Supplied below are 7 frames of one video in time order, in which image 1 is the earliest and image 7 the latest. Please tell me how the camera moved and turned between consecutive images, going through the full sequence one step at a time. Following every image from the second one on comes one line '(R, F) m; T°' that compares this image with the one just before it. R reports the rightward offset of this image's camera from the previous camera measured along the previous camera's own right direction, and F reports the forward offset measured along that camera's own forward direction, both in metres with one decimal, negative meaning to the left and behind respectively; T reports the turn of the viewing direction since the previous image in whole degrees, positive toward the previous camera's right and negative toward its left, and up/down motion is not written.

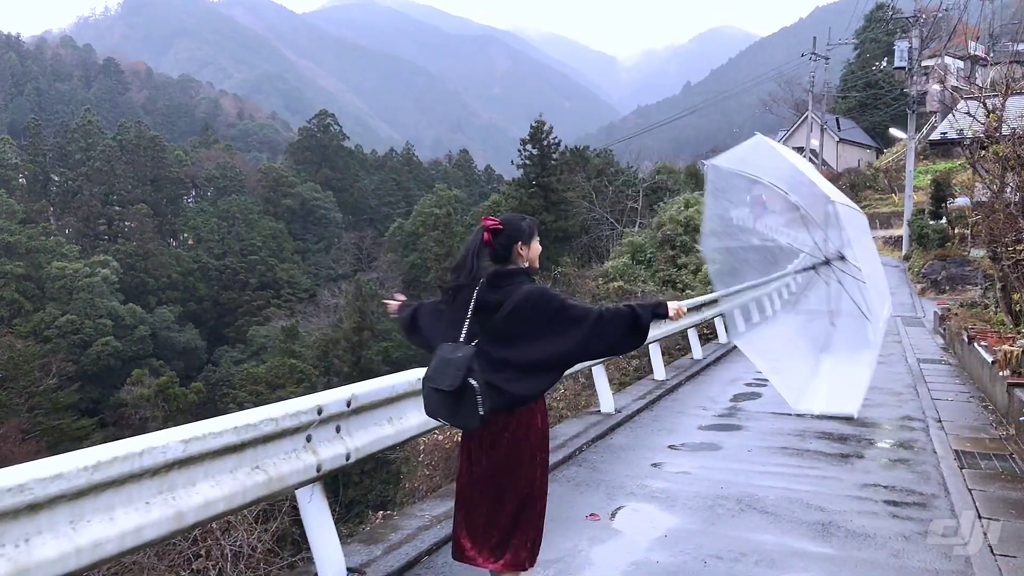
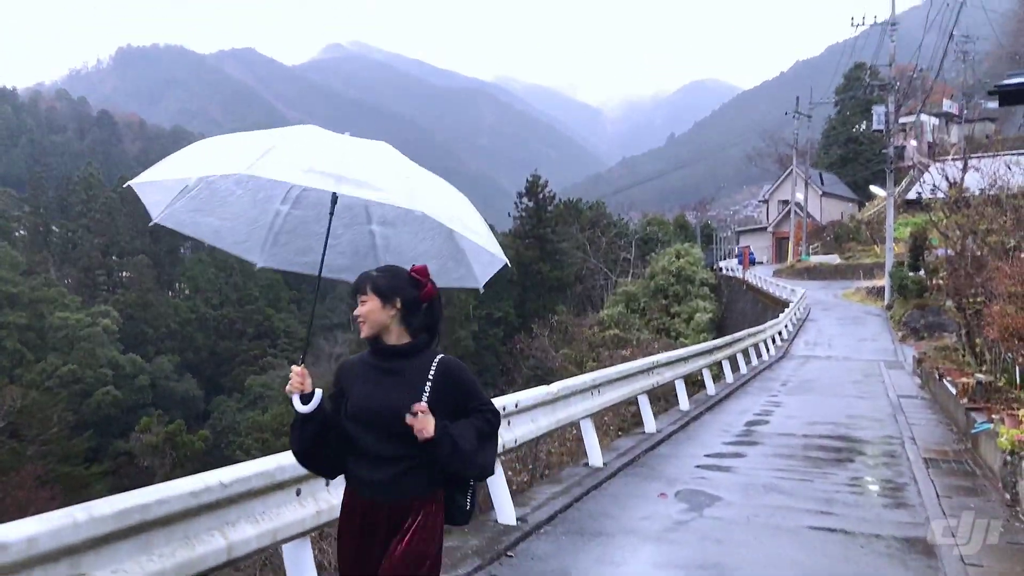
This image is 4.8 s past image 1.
(-0.6, -1.3) m; +1°
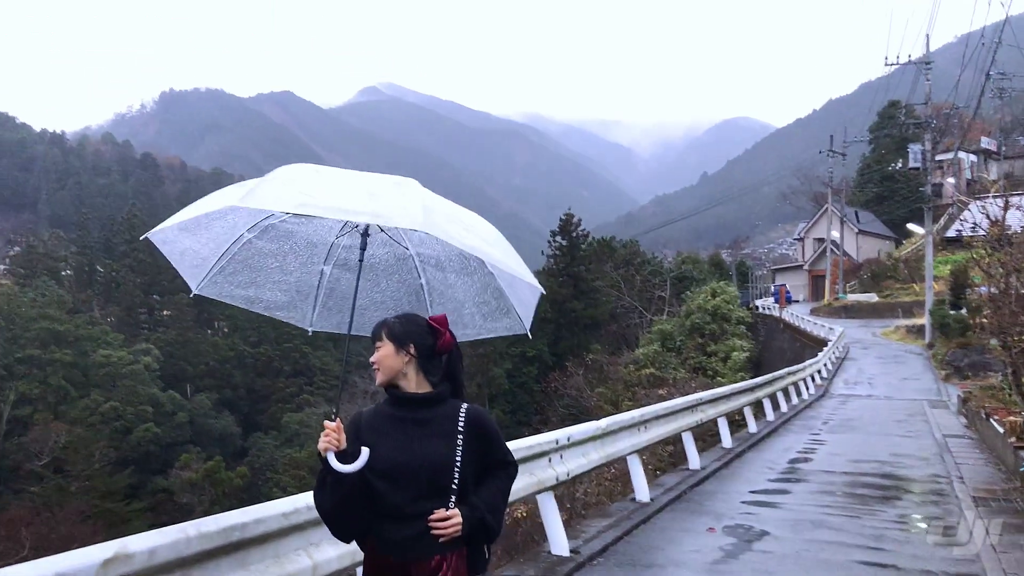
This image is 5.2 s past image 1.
(-0.1, -0.2) m; -2°
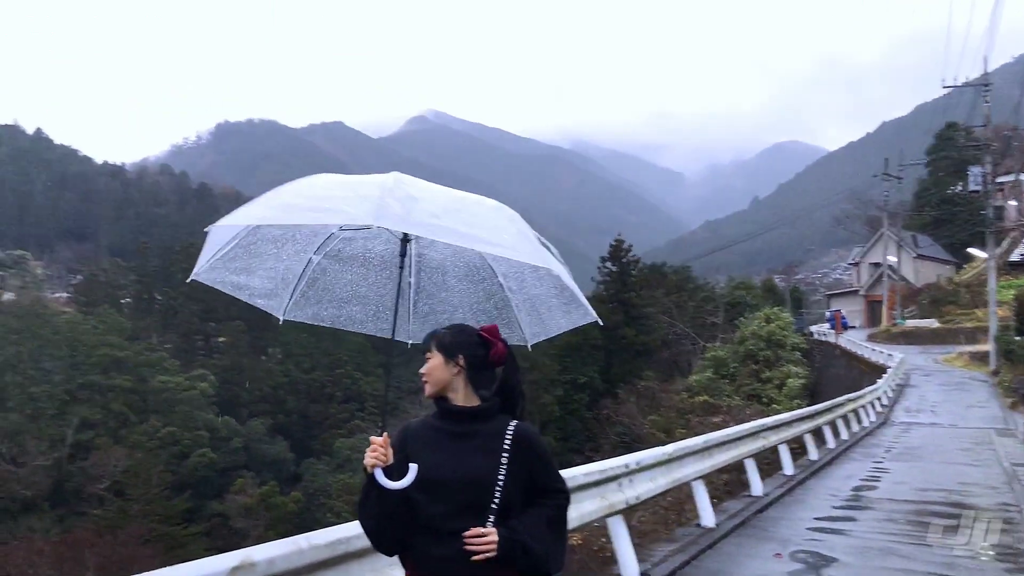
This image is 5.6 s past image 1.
(-0.2, -0.3) m; -4°
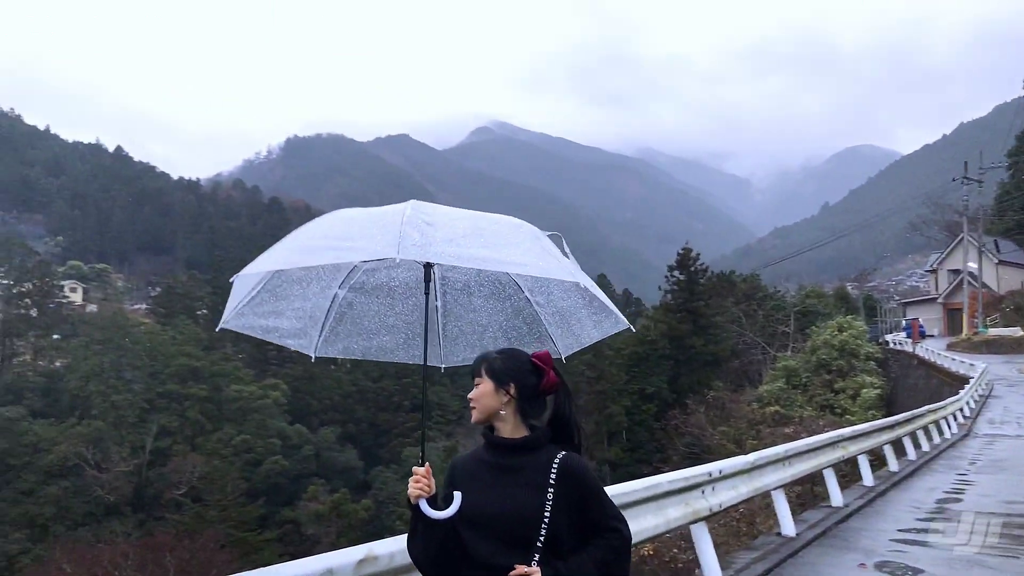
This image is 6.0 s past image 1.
(-0.3, -0.5) m; -5°
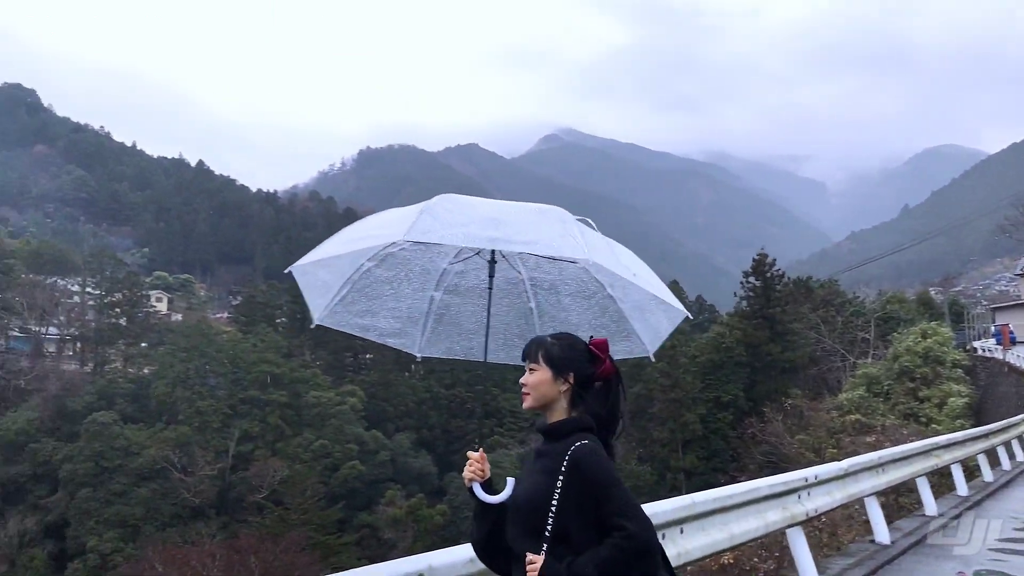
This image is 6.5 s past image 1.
(-0.3, -0.8) m; -5°
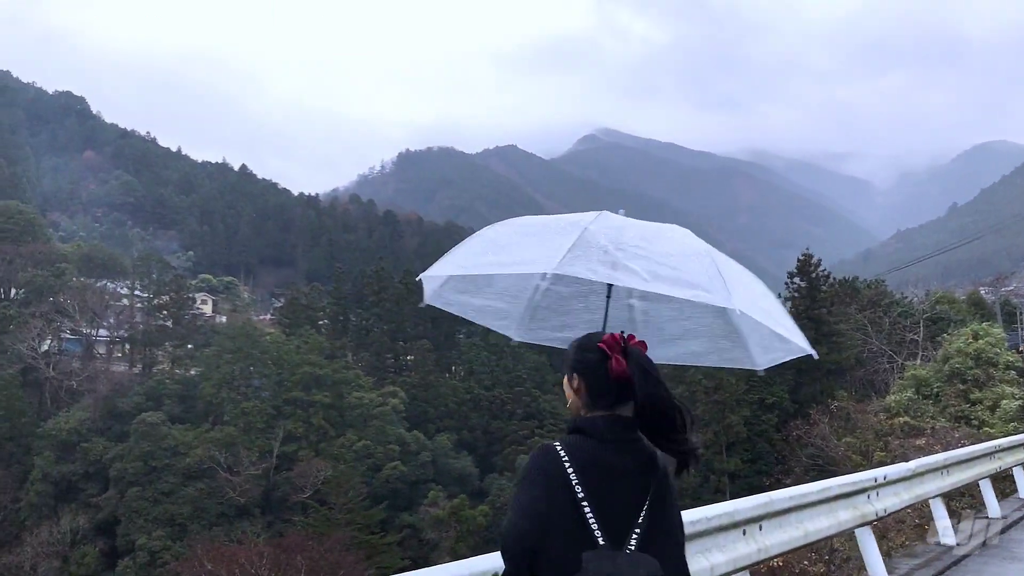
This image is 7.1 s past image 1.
(-0.2, -0.4) m; -3°
